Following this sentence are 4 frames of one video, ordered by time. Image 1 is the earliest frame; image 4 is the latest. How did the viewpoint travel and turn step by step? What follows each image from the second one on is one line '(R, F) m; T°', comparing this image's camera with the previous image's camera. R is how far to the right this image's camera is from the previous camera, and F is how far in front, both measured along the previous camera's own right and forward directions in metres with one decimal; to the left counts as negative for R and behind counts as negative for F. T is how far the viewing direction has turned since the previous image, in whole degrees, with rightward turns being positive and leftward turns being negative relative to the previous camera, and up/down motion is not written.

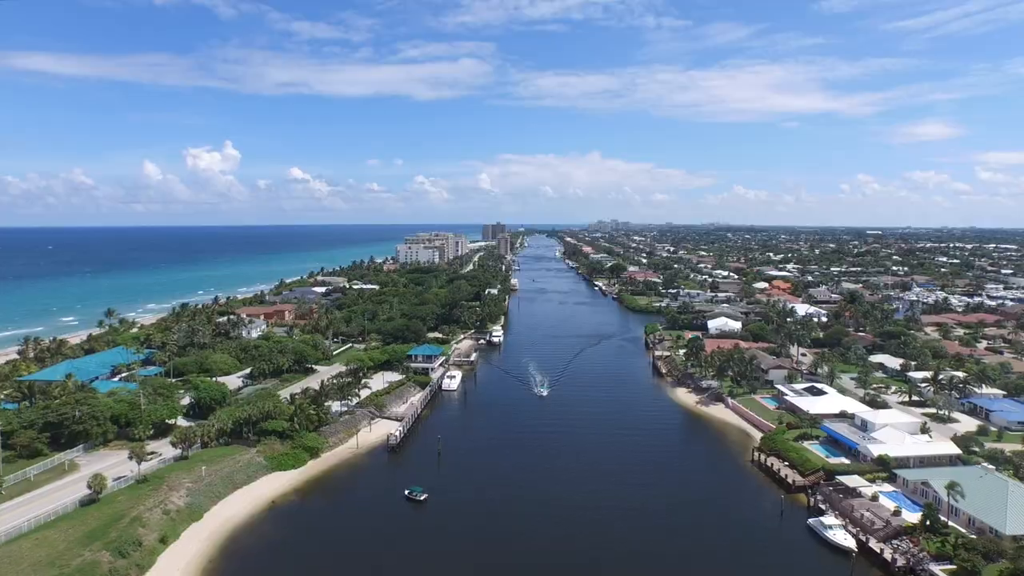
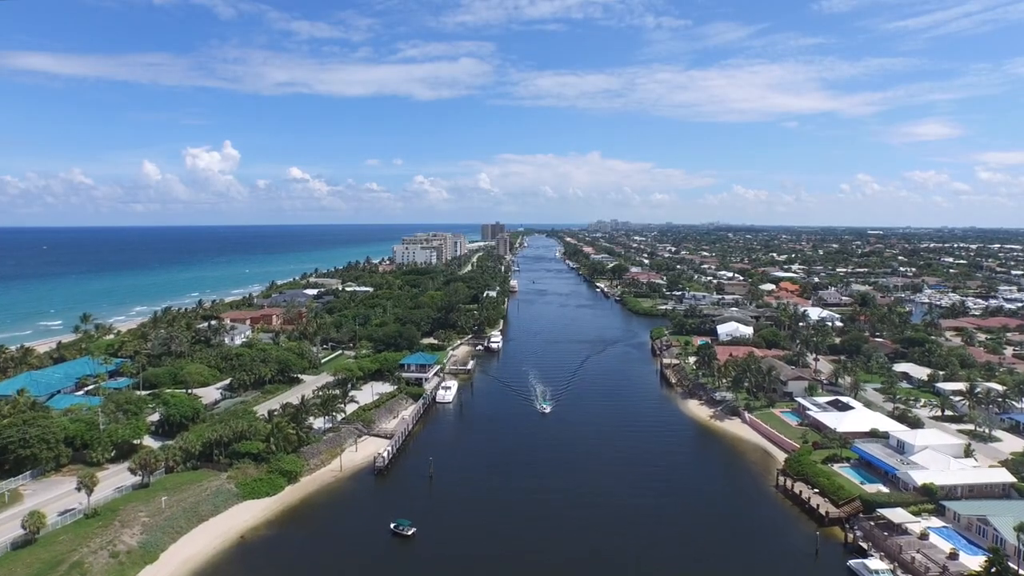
(0.0, +4.0) m; 0°
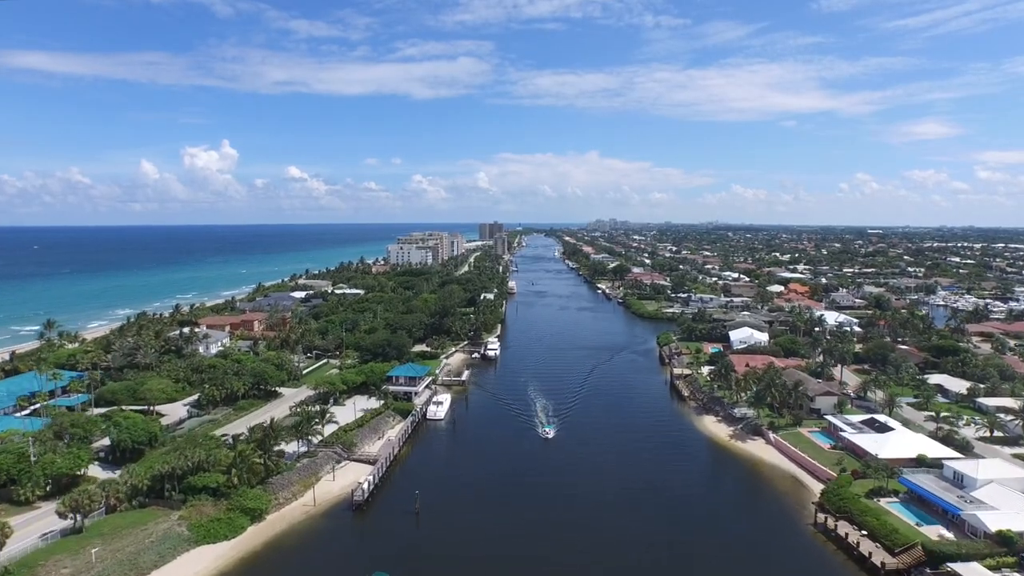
(0.0, +5.0) m; 0°
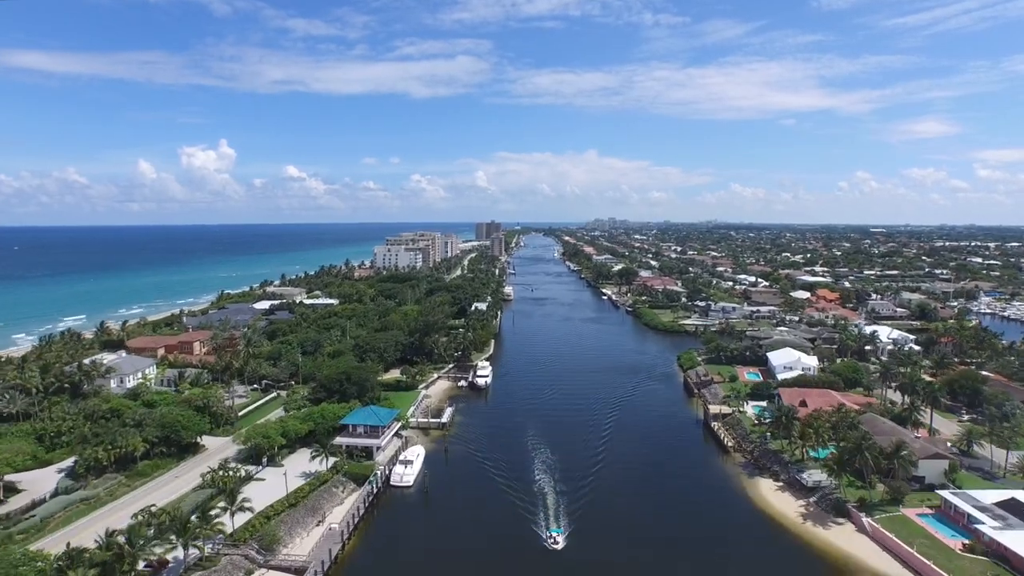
(+0.3, +12.6) m; 0°
